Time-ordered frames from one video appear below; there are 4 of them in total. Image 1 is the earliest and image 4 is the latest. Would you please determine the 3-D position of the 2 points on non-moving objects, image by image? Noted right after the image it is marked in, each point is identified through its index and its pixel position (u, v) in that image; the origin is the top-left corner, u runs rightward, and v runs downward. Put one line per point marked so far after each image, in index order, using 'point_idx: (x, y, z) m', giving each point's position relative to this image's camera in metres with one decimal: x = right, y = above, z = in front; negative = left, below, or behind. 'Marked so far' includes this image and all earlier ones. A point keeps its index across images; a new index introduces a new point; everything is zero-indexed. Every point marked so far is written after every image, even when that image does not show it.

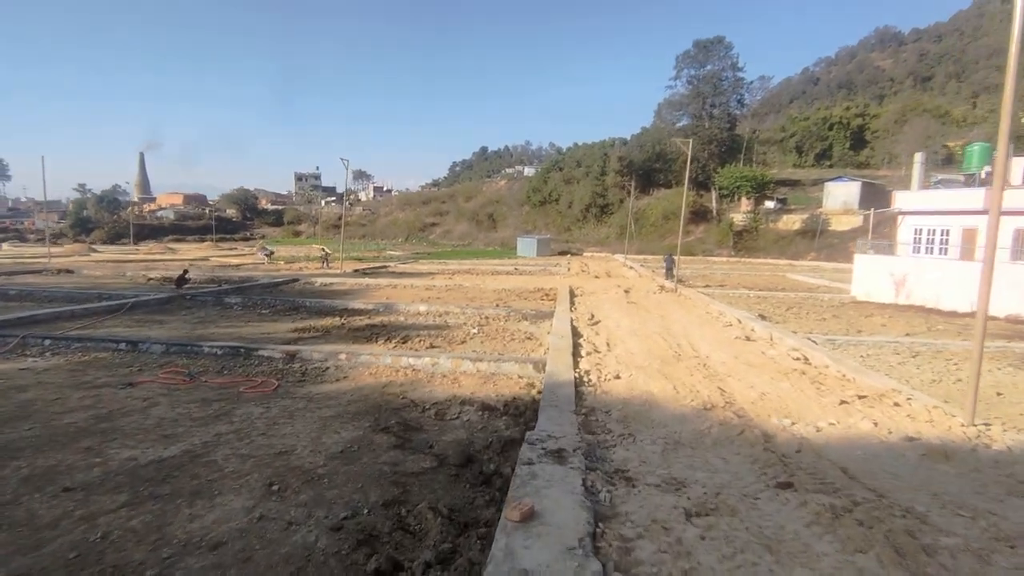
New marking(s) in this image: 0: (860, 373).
0: (+5.3, -1.3, +8.9) m
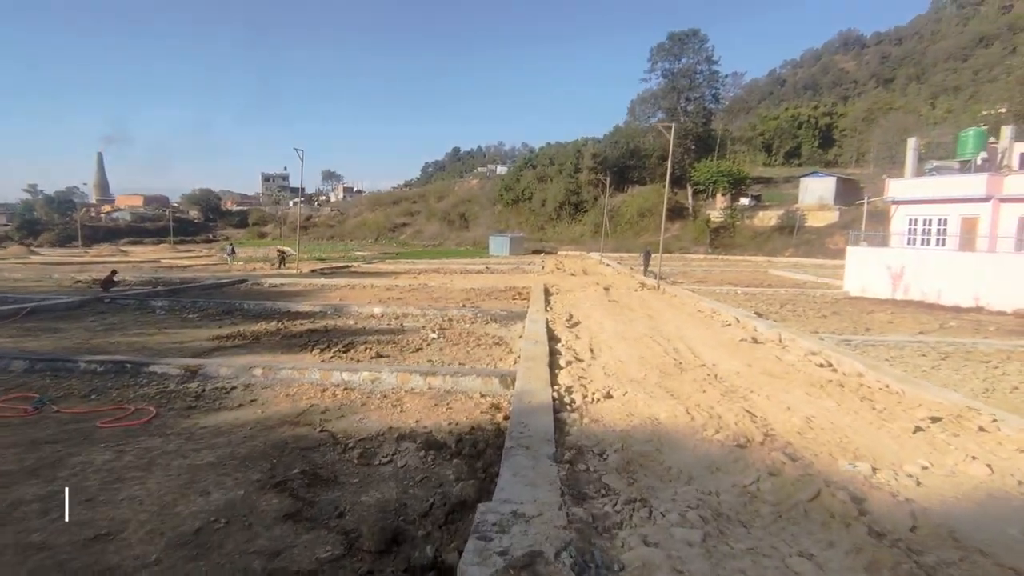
0: (+4.9, -1.2, +7.1) m
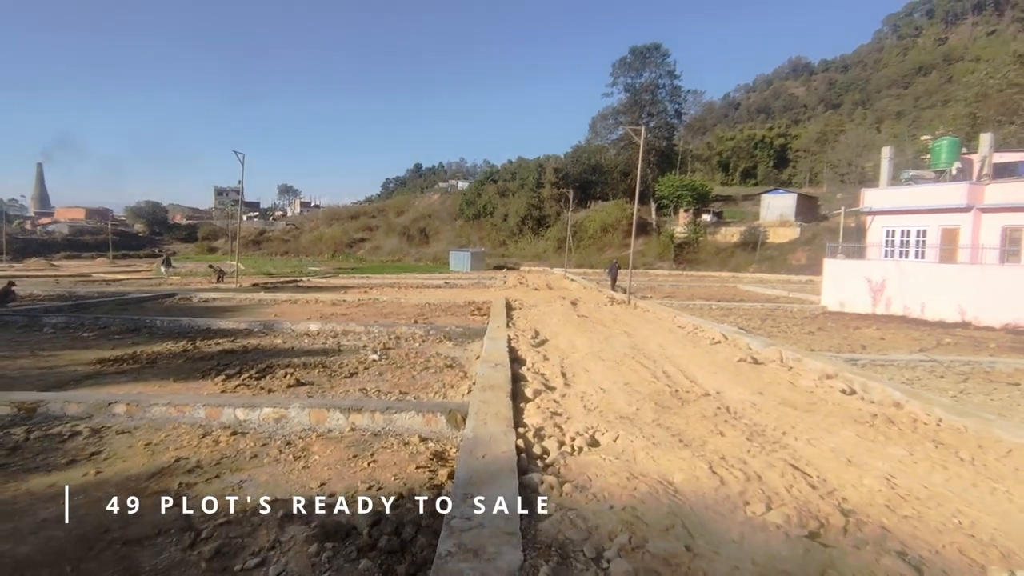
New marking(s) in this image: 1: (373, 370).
0: (+4.4, -1.2, +5.5) m
1: (-2.2, -1.3, +9.2) m
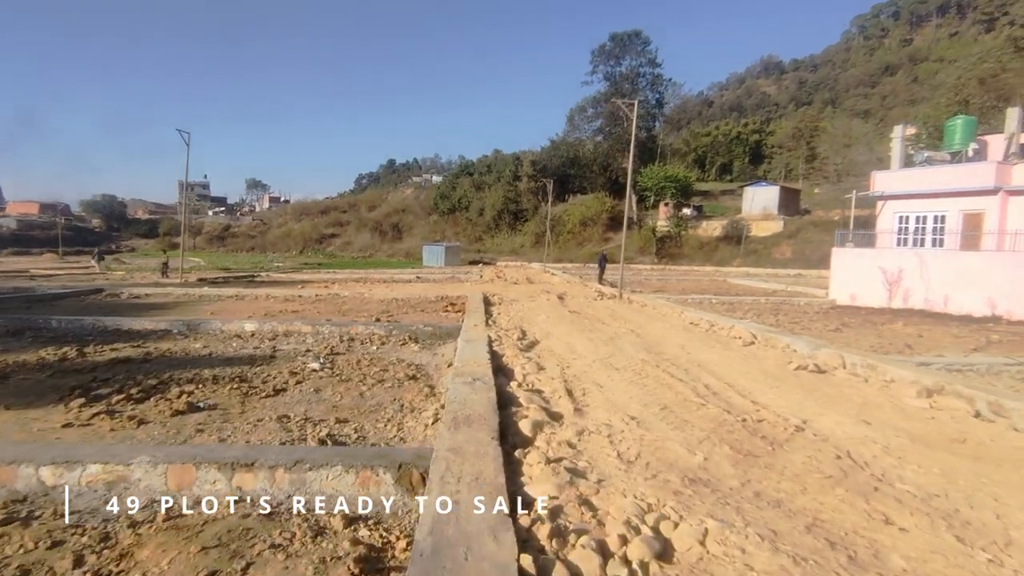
0: (+4.3, -1.1, +3.4) m
1: (-2.4, -1.1, +6.8) m
